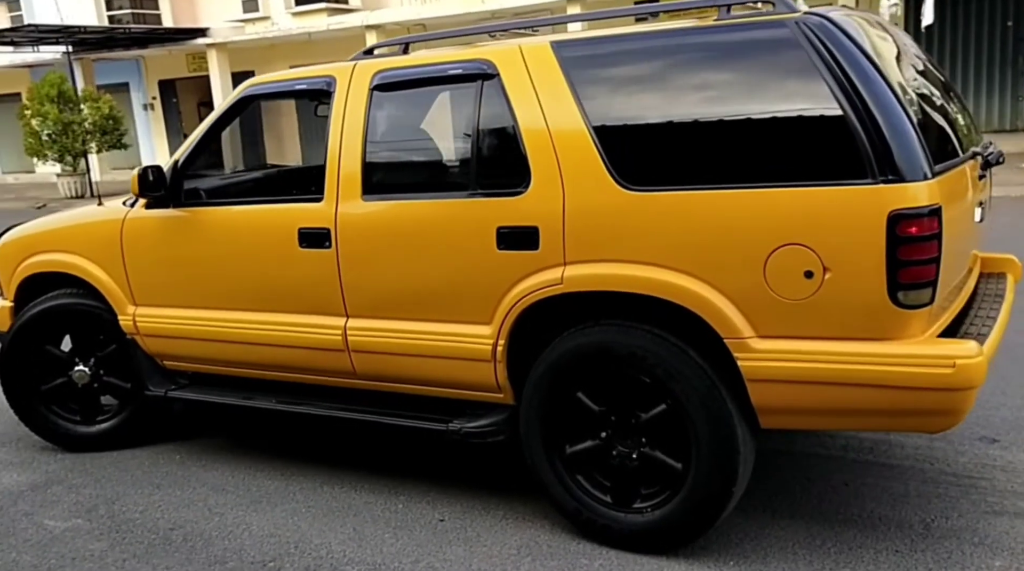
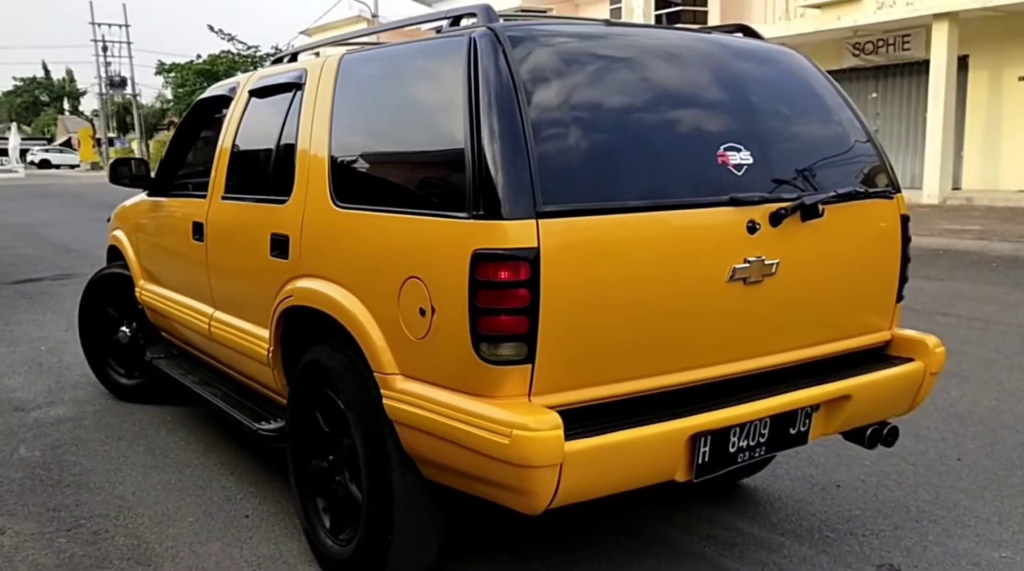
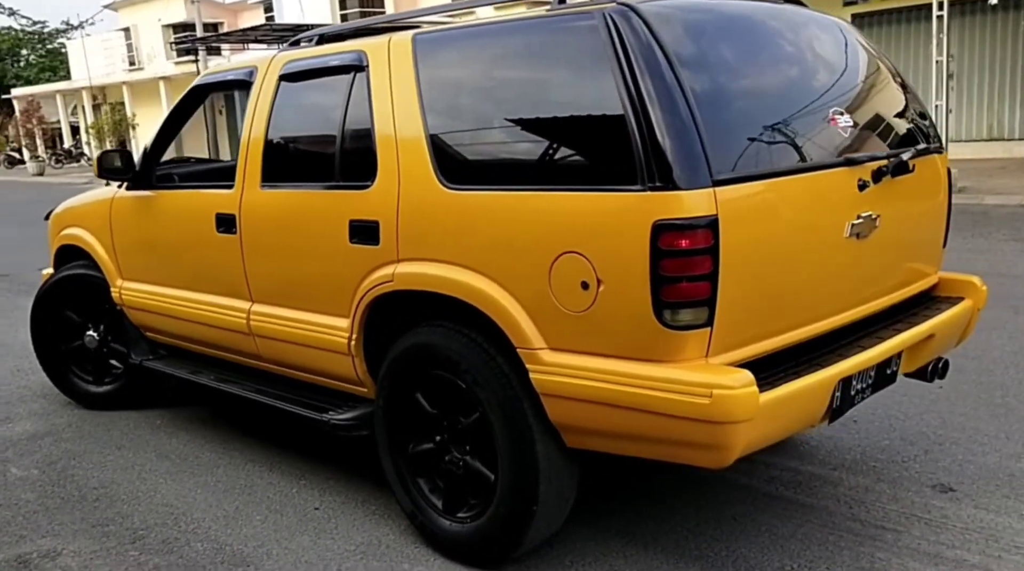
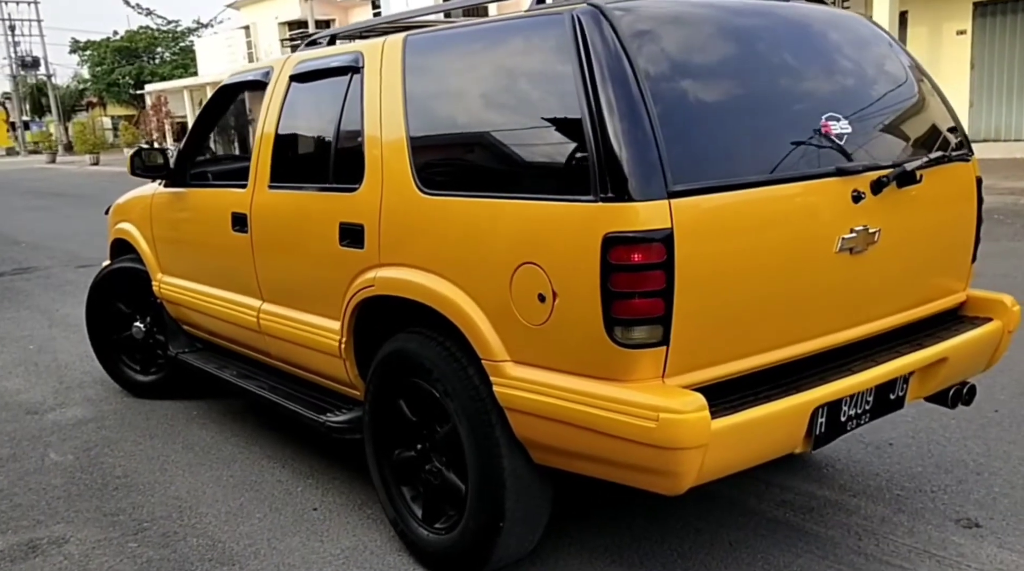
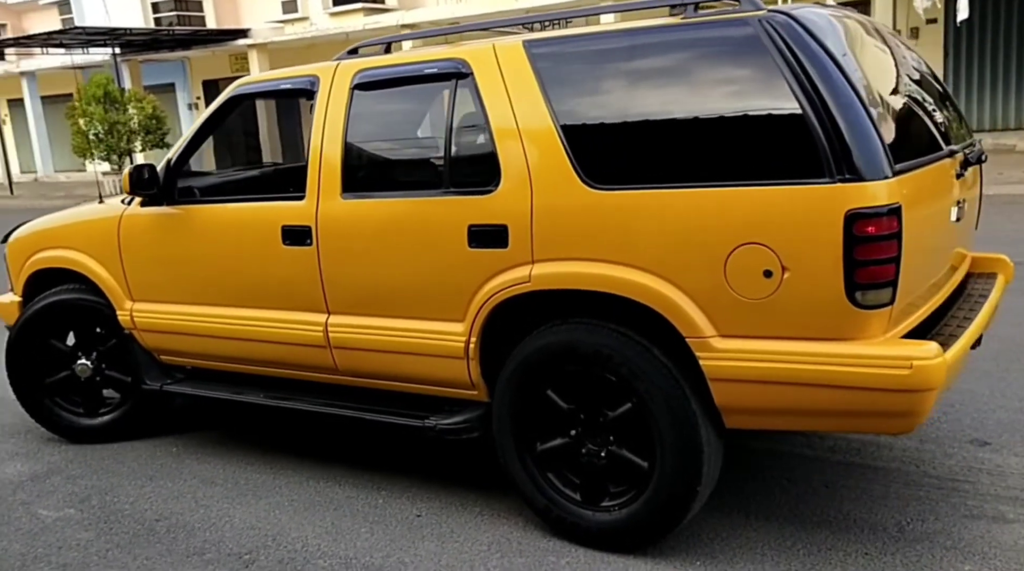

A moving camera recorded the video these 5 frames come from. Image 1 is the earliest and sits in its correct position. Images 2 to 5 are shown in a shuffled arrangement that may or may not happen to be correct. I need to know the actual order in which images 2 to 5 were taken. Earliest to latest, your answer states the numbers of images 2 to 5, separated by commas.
5, 3, 4, 2
